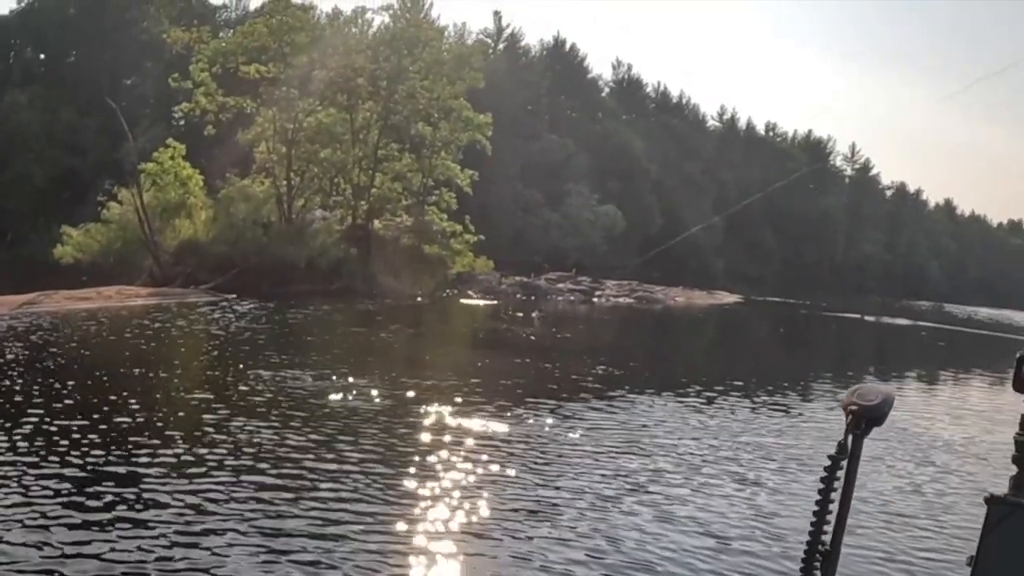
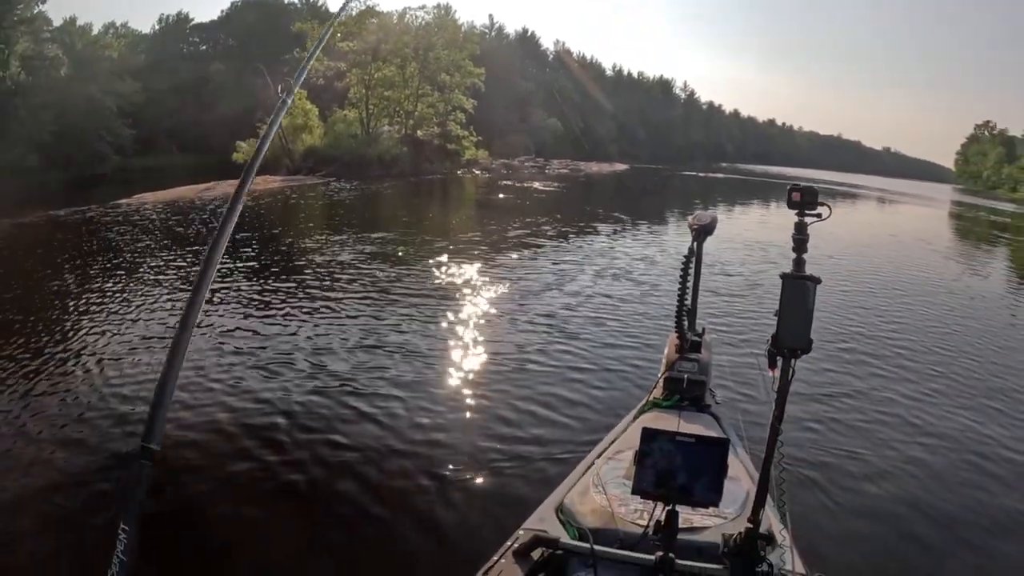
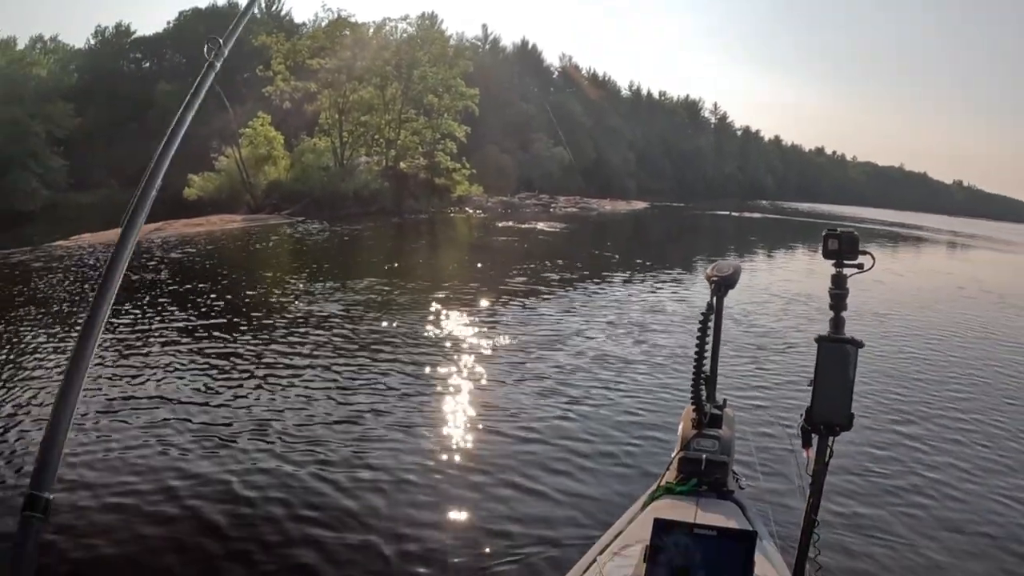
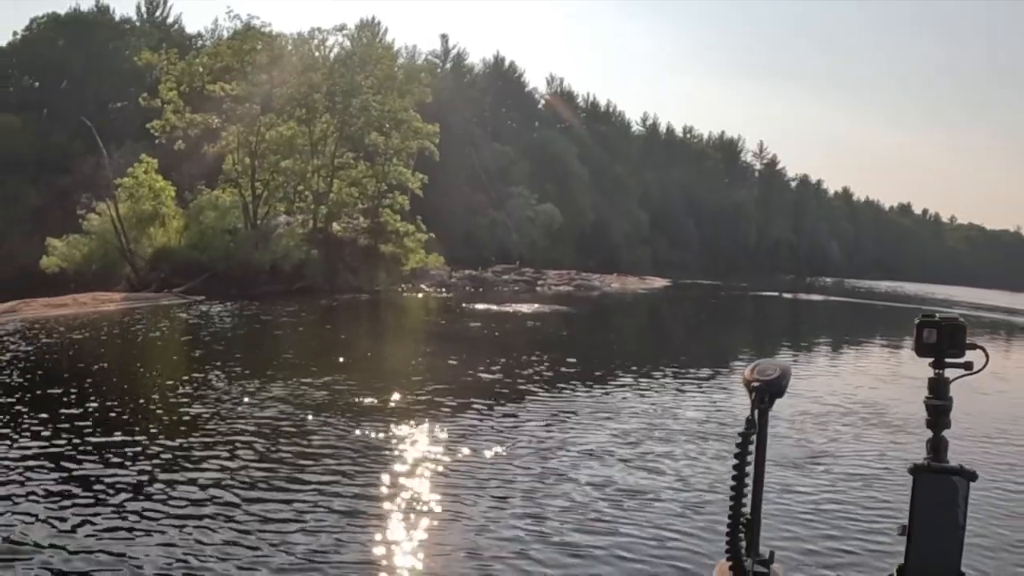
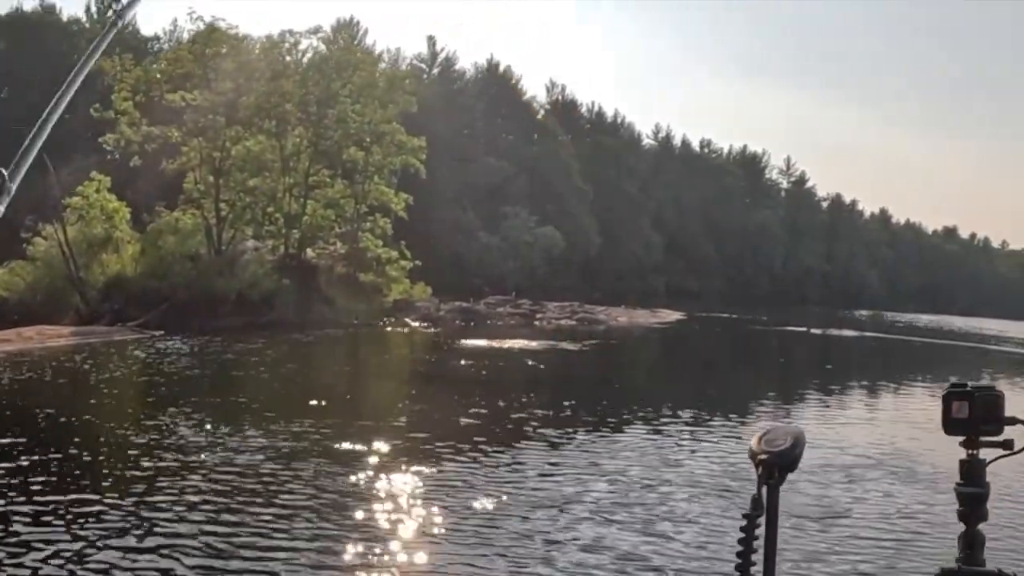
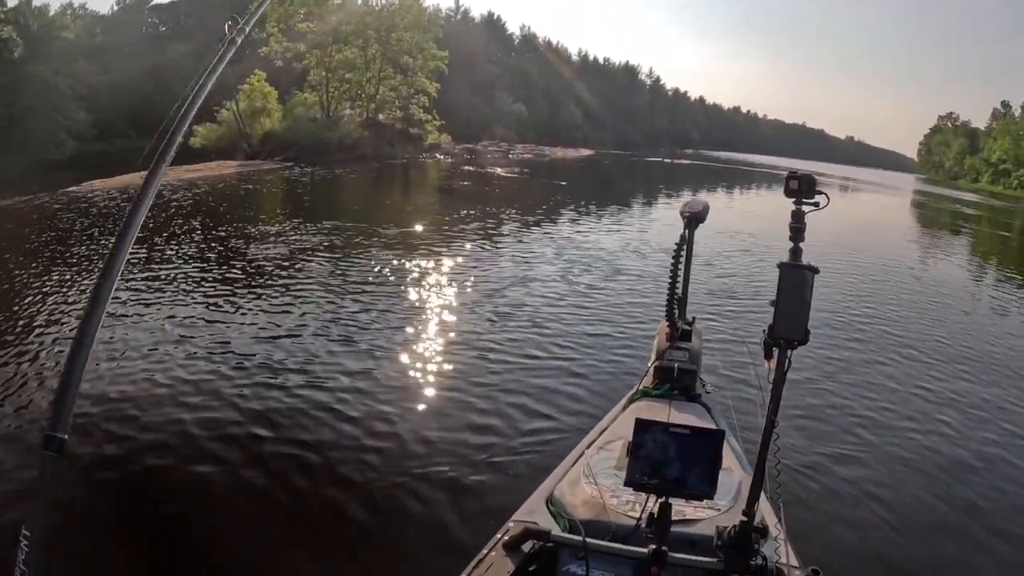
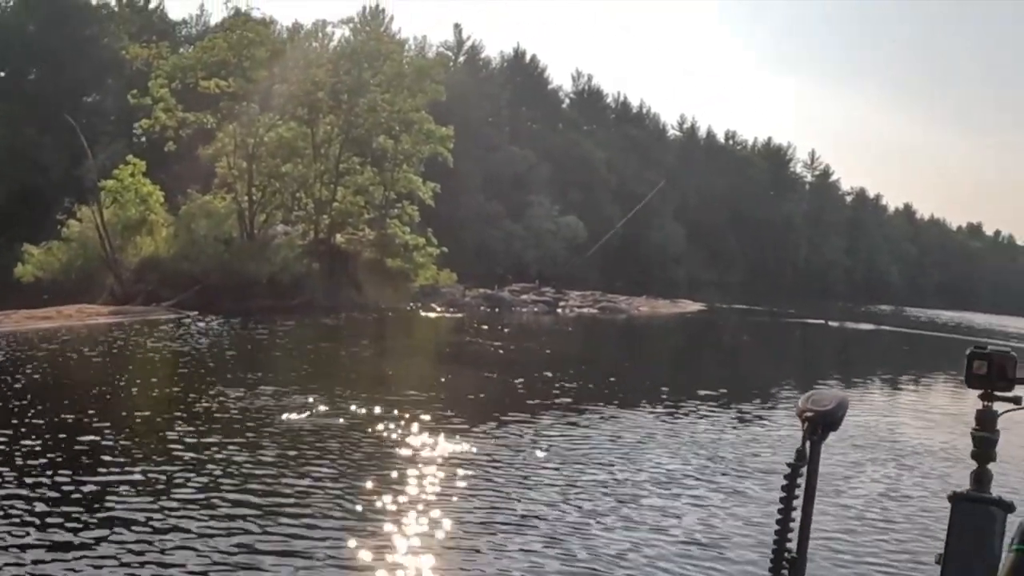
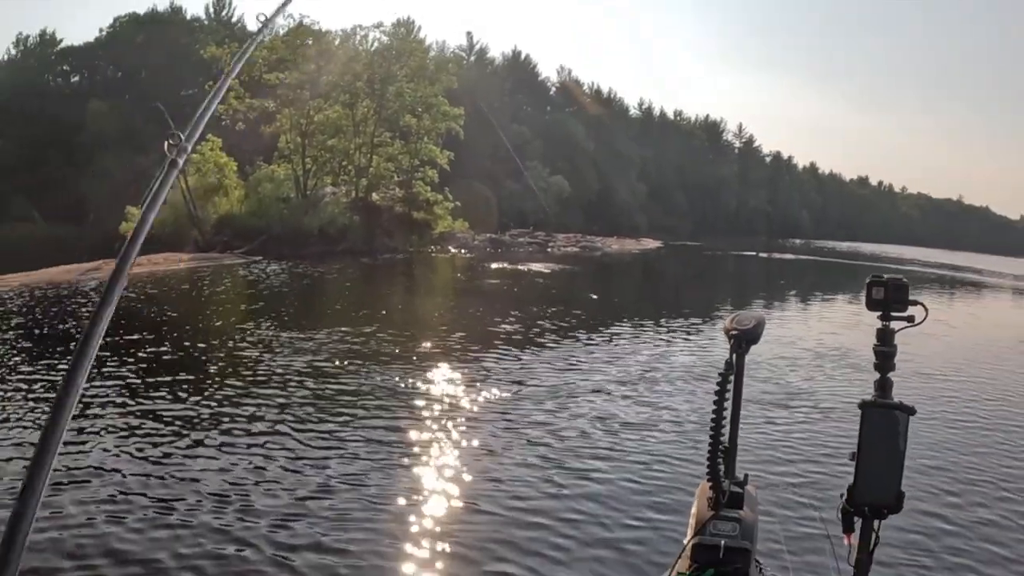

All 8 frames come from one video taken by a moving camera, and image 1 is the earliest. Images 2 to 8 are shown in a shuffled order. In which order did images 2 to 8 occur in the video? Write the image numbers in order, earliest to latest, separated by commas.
7, 5, 4, 8, 3, 2, 6
